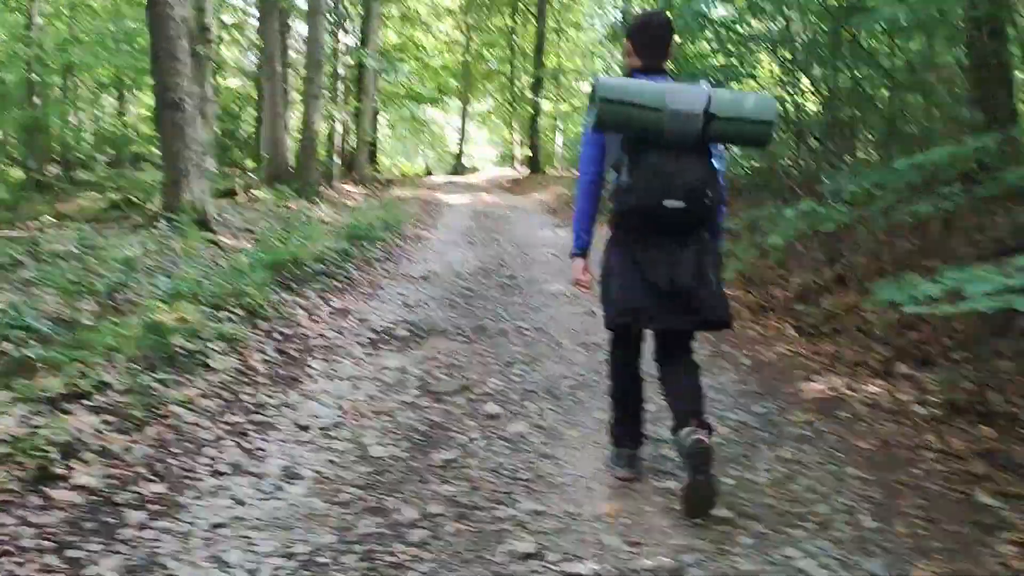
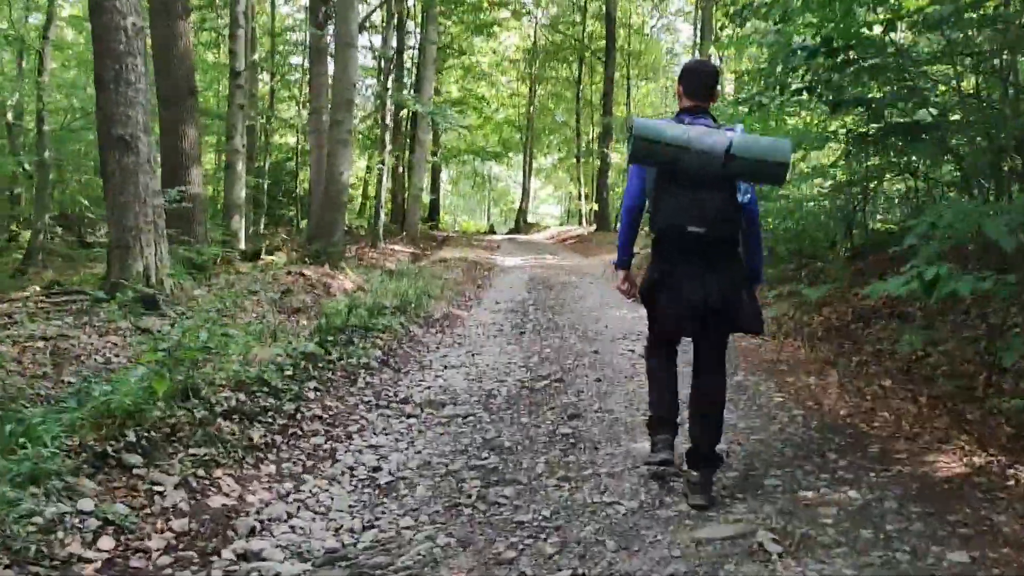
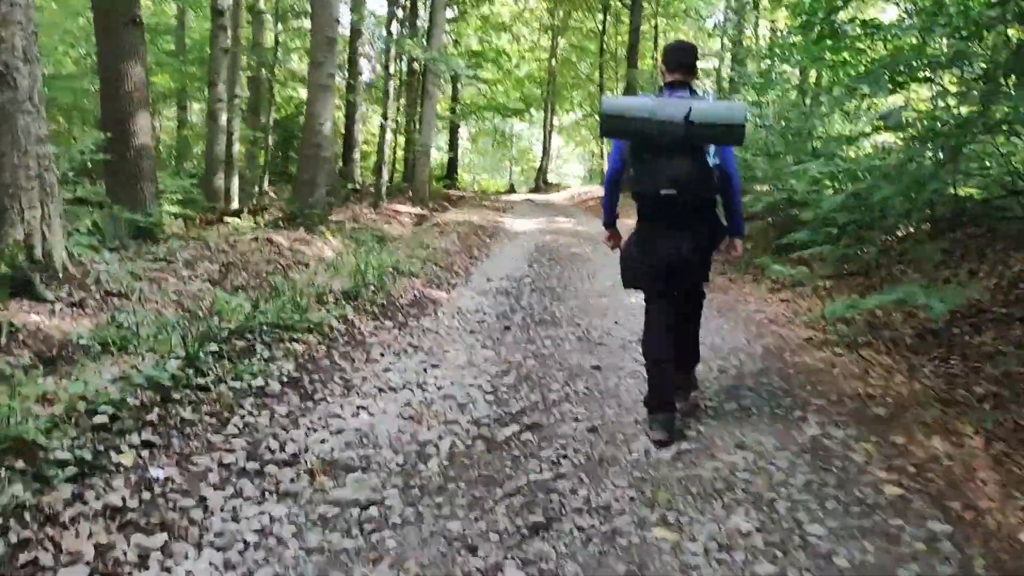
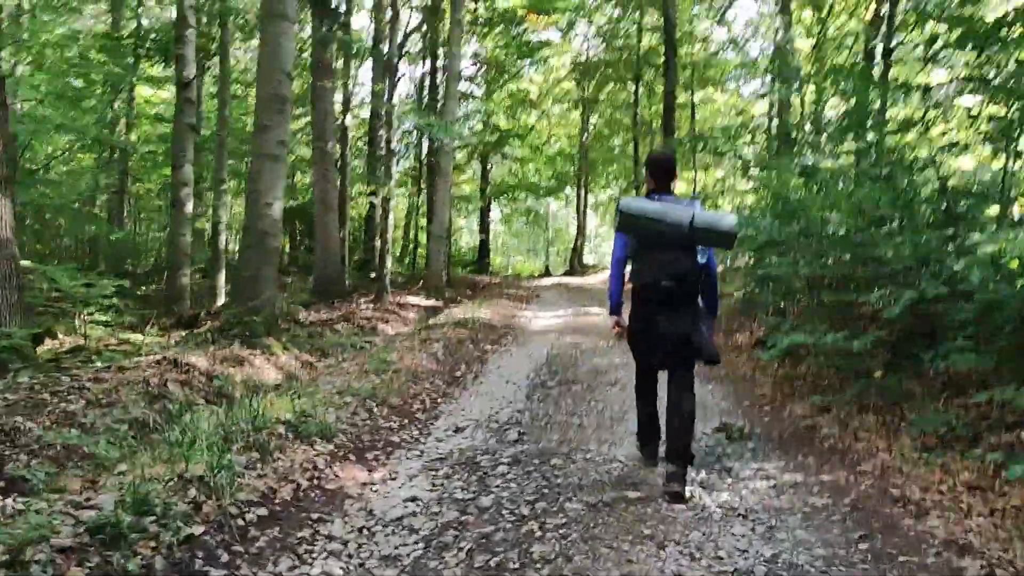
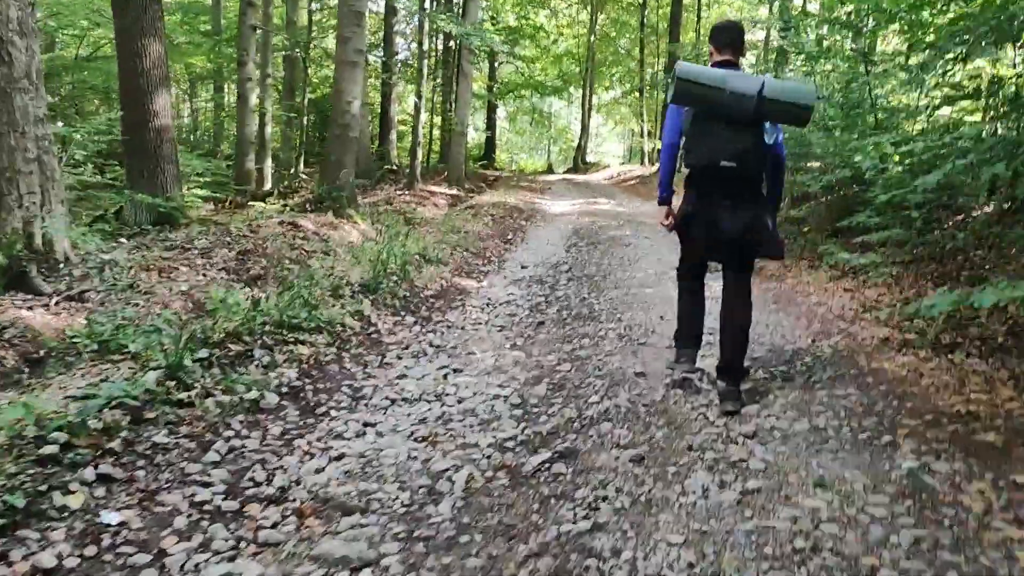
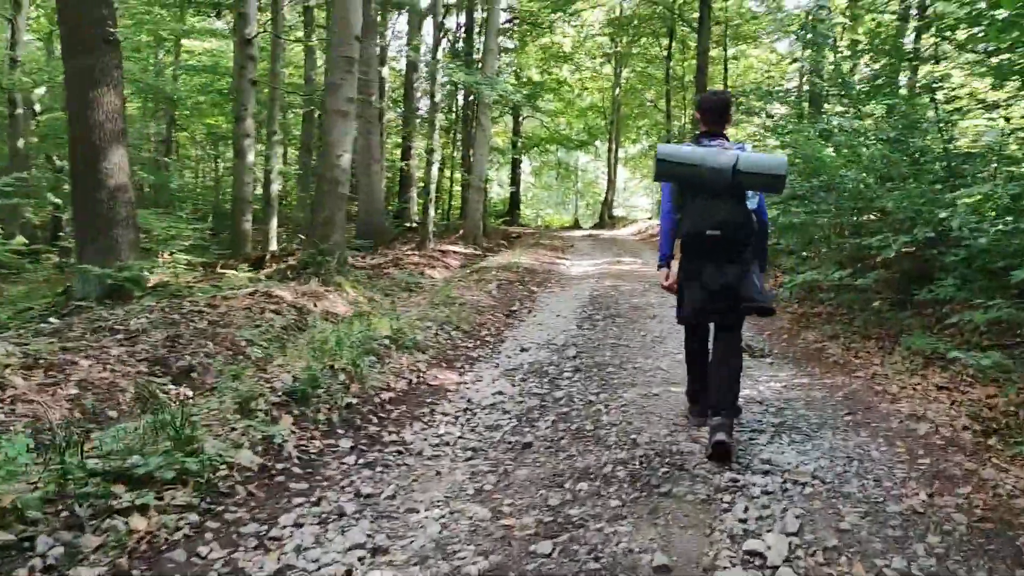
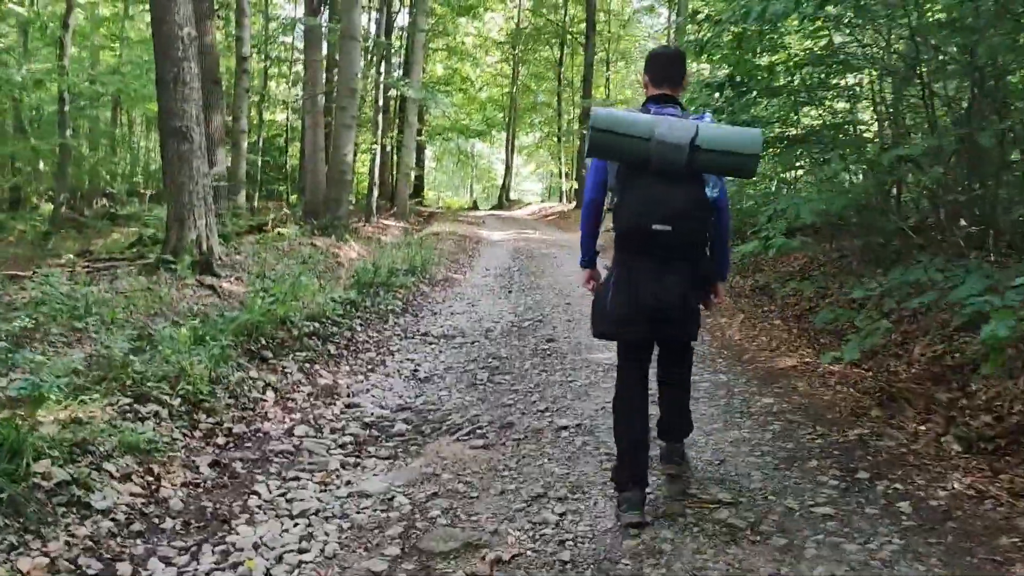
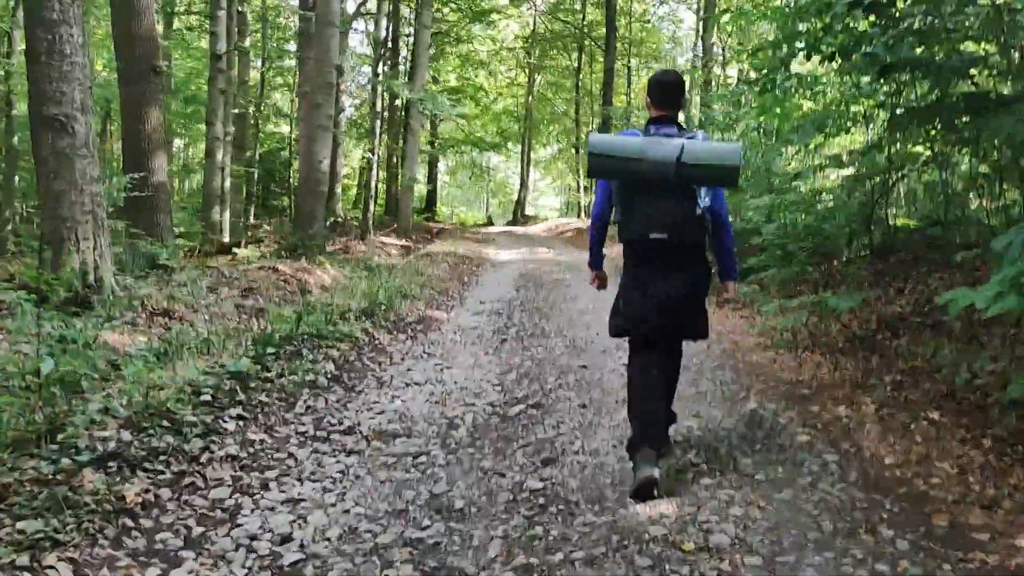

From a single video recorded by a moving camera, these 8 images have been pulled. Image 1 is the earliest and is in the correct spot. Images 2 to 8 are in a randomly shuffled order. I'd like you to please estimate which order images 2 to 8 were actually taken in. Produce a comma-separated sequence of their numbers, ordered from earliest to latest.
7, 2, 8, 3, 5, 6, 4
